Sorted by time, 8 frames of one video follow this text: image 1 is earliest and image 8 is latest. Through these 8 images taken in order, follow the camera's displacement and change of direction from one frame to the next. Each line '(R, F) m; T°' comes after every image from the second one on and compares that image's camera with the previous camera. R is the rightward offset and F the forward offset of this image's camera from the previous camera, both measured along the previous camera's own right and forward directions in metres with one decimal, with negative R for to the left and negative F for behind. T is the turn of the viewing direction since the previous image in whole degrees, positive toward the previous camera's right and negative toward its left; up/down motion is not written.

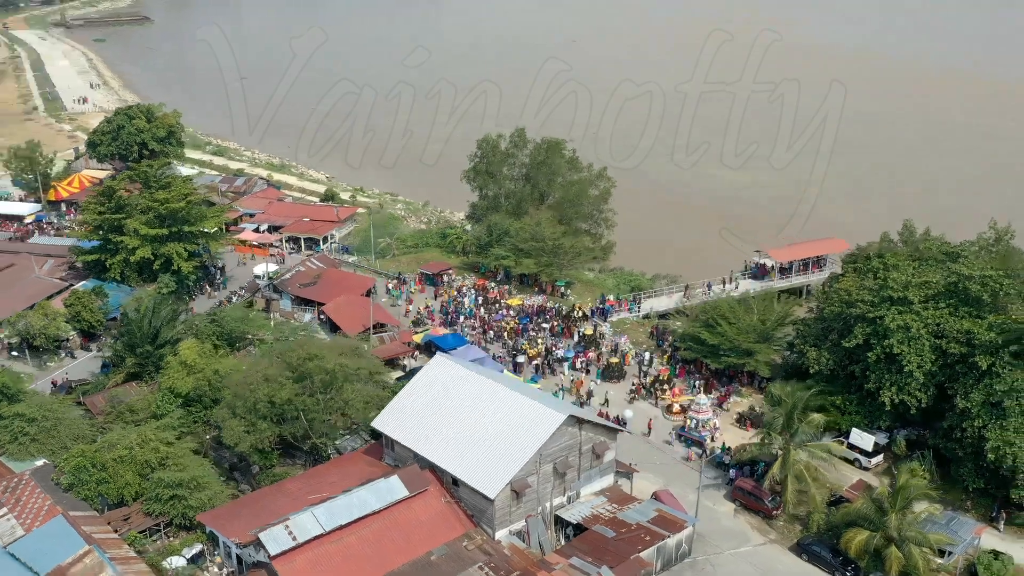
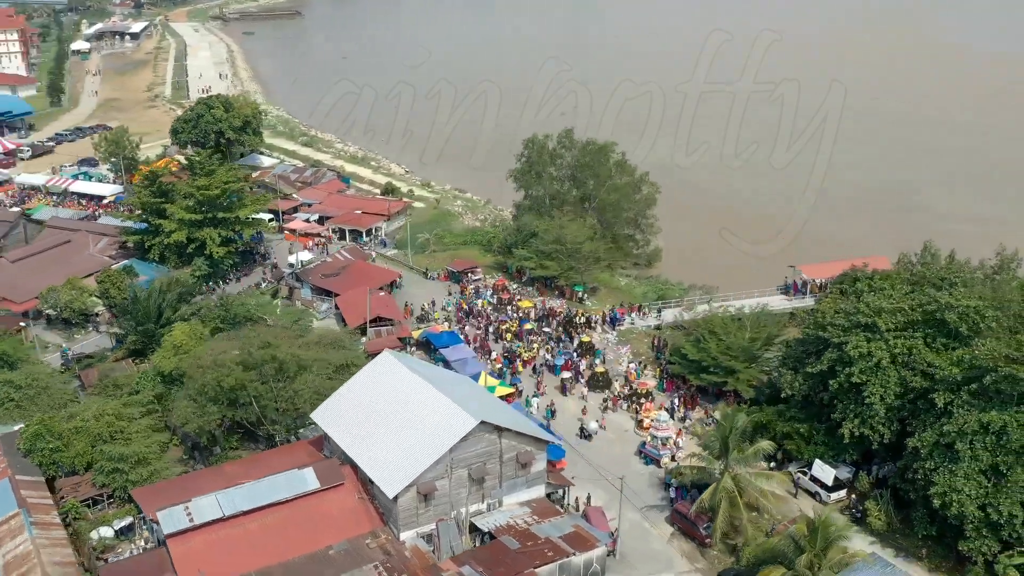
(+5.9, +0.8) m; -9°
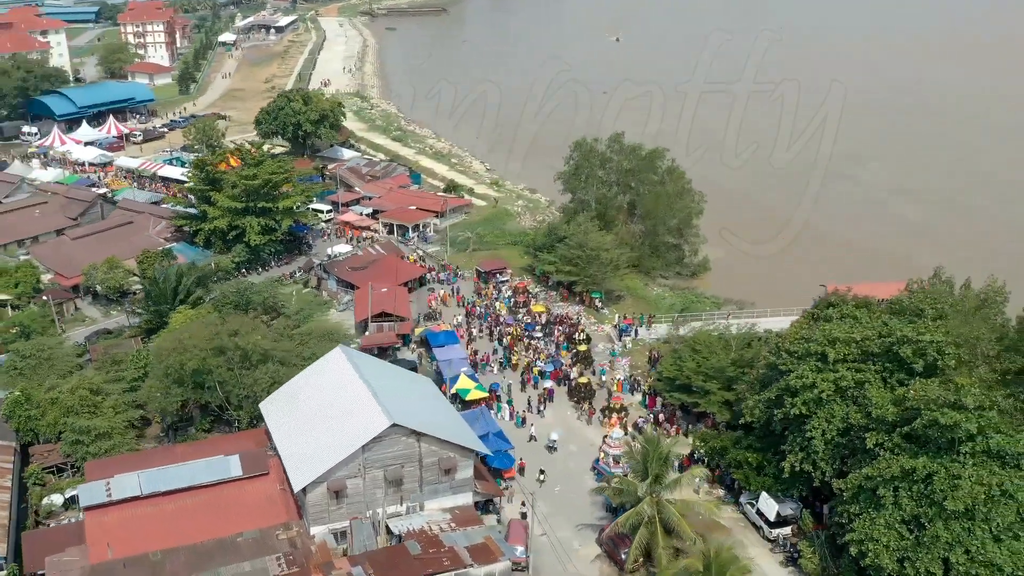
(+5.9, +0.8) m; -9°
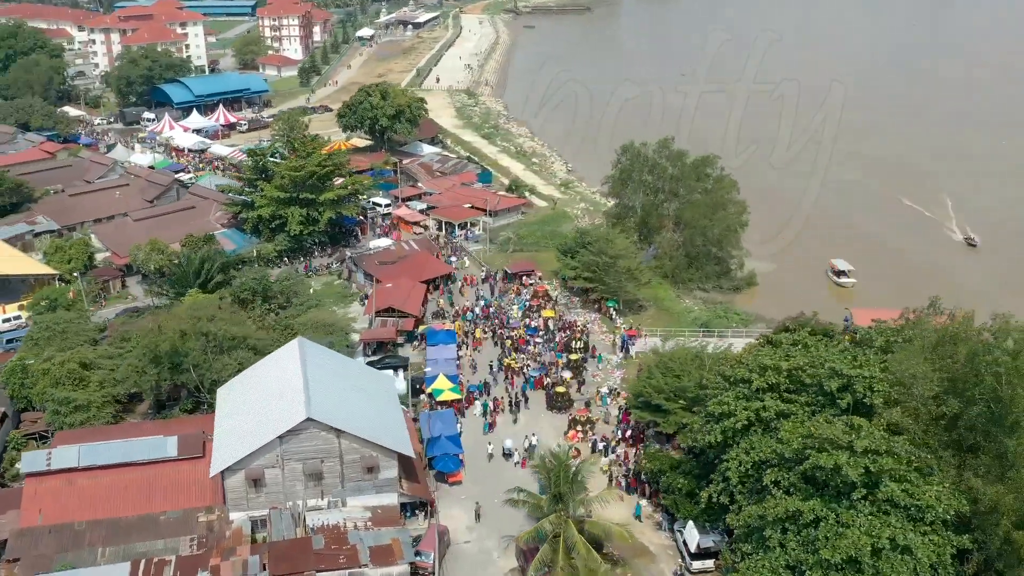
(+6.0, +0.8) m; -9°
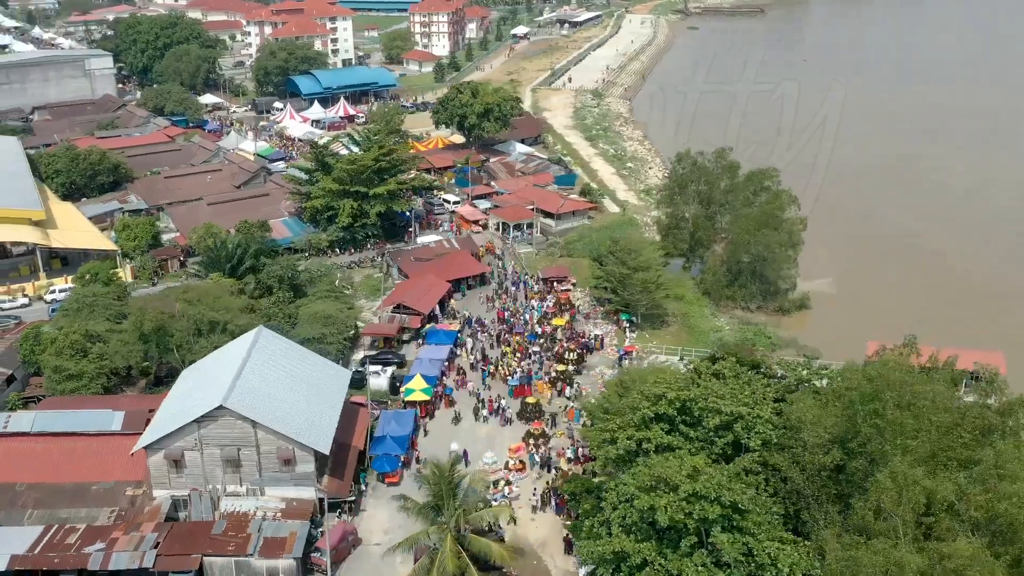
(+6.8, +1.2) m; -11°
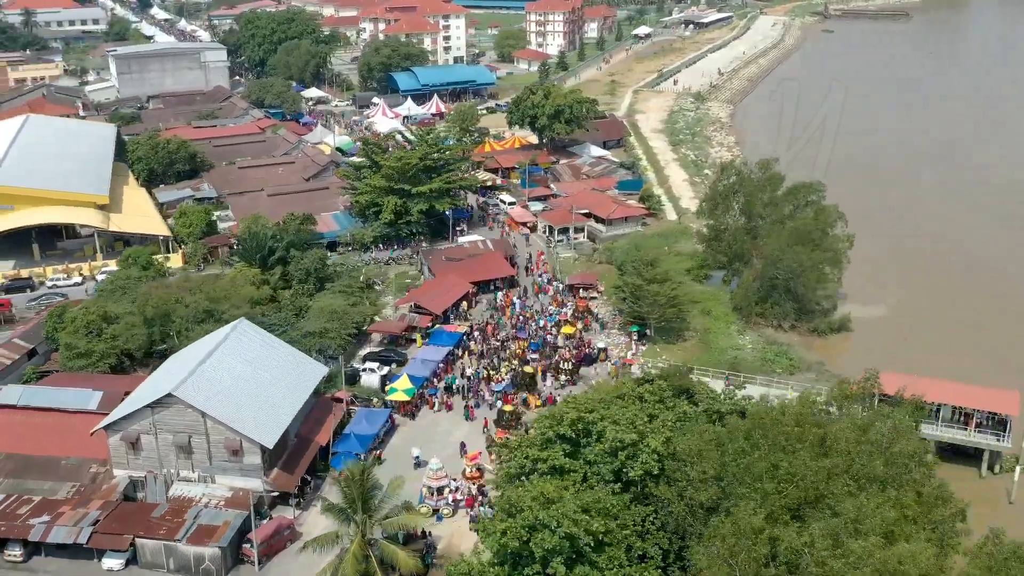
(+5.2, +0.8) m; -8°
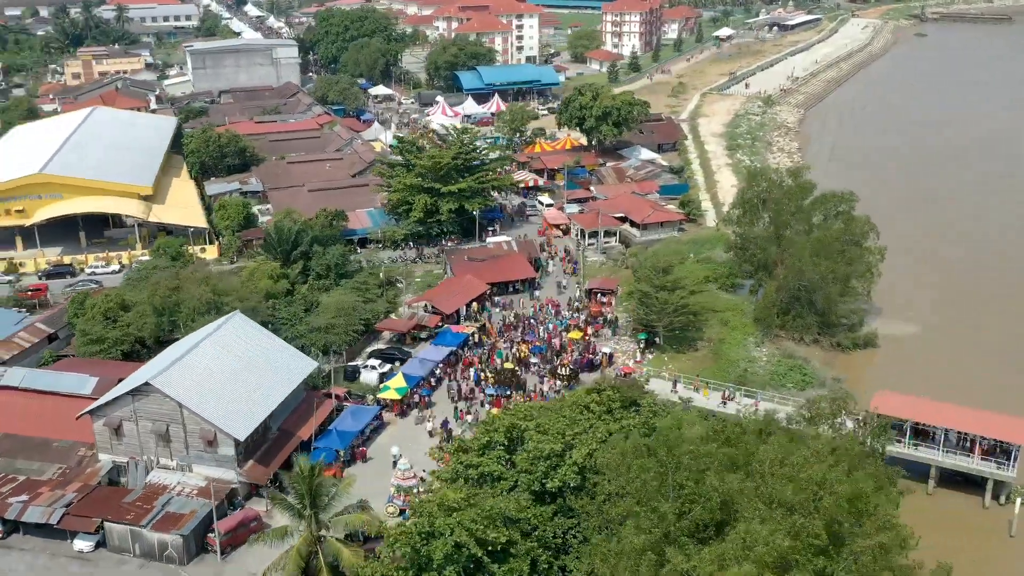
(+3.3, +0.4) m; -5°
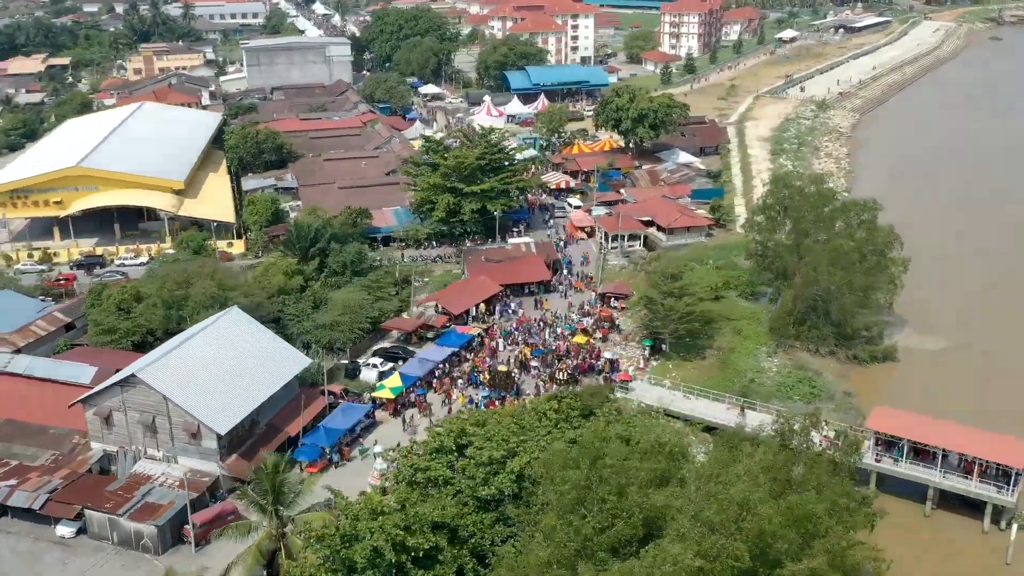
(+2.5, +0.3) m; -4°
